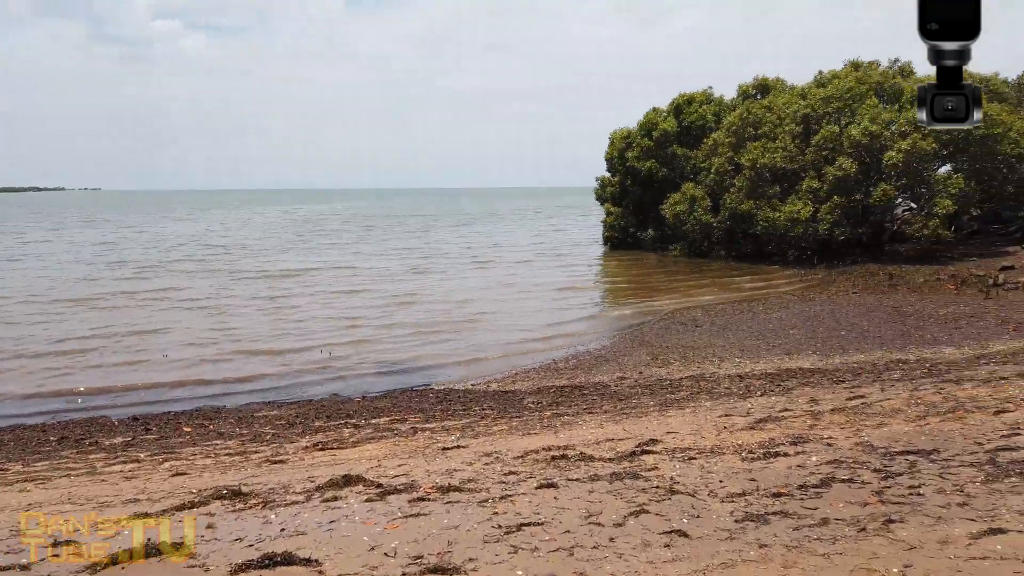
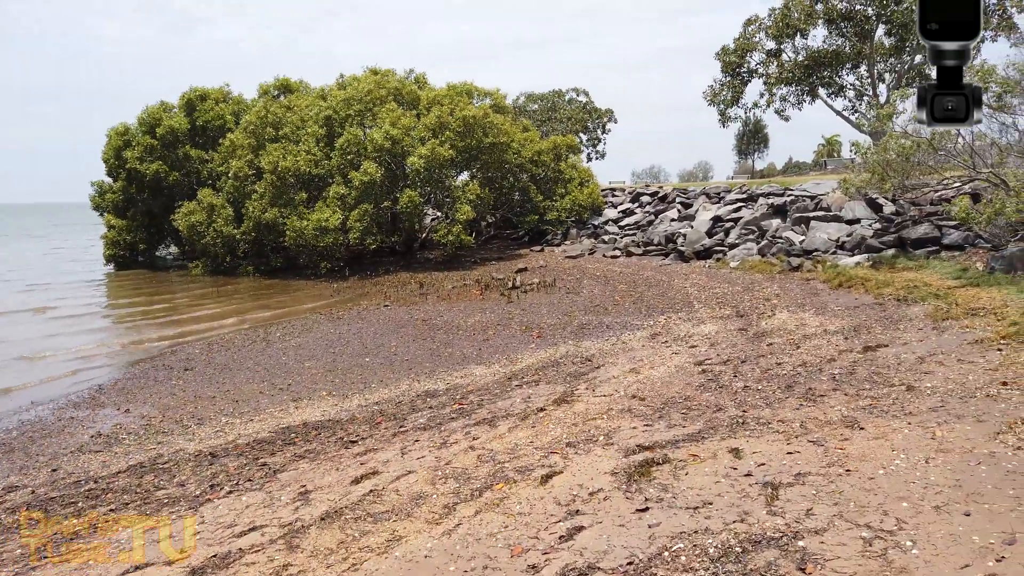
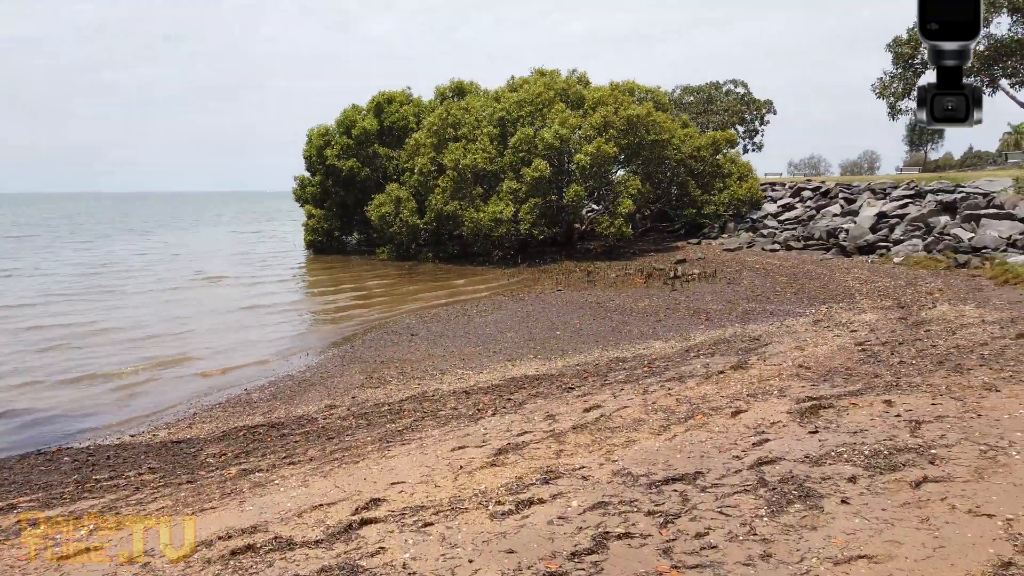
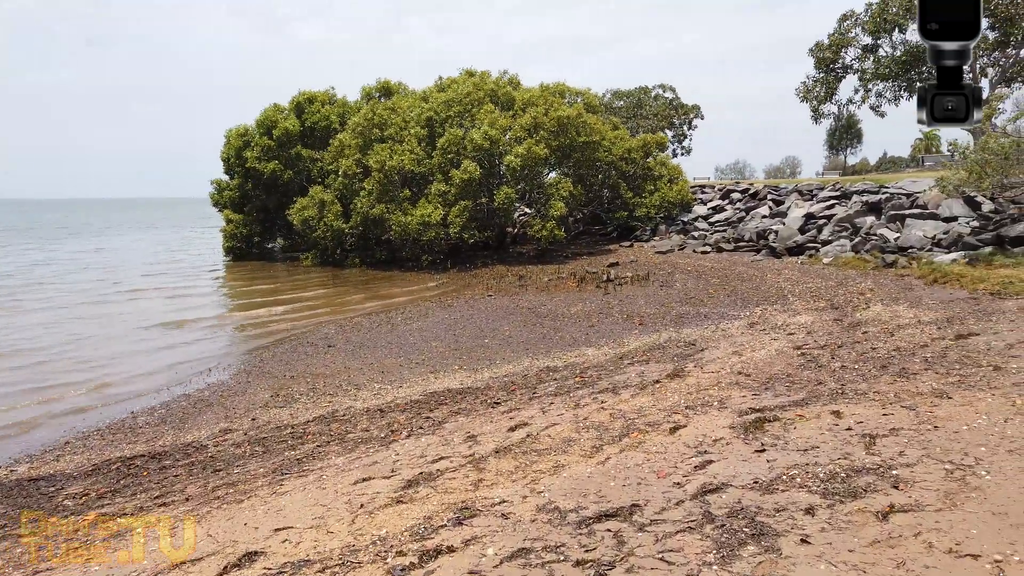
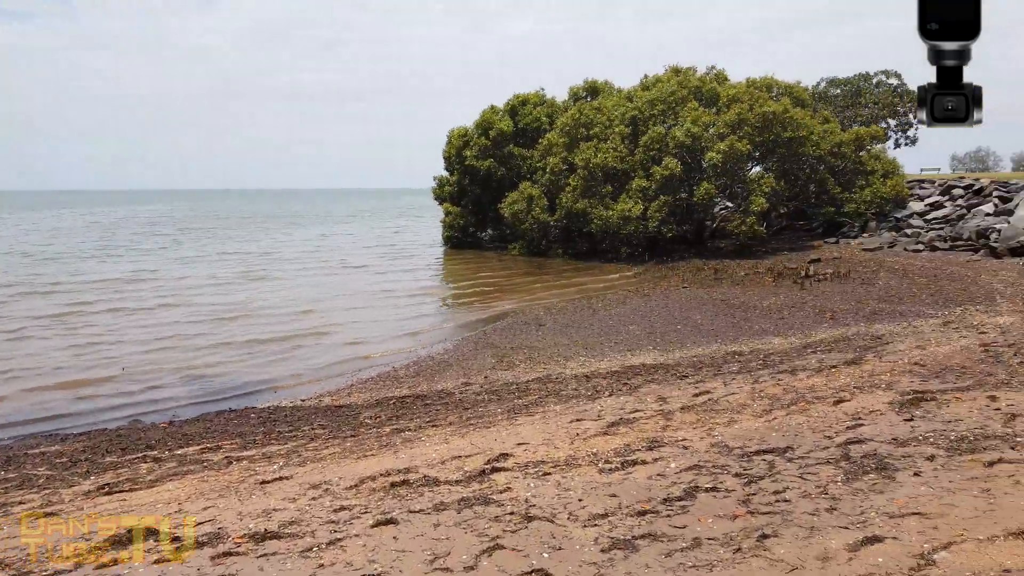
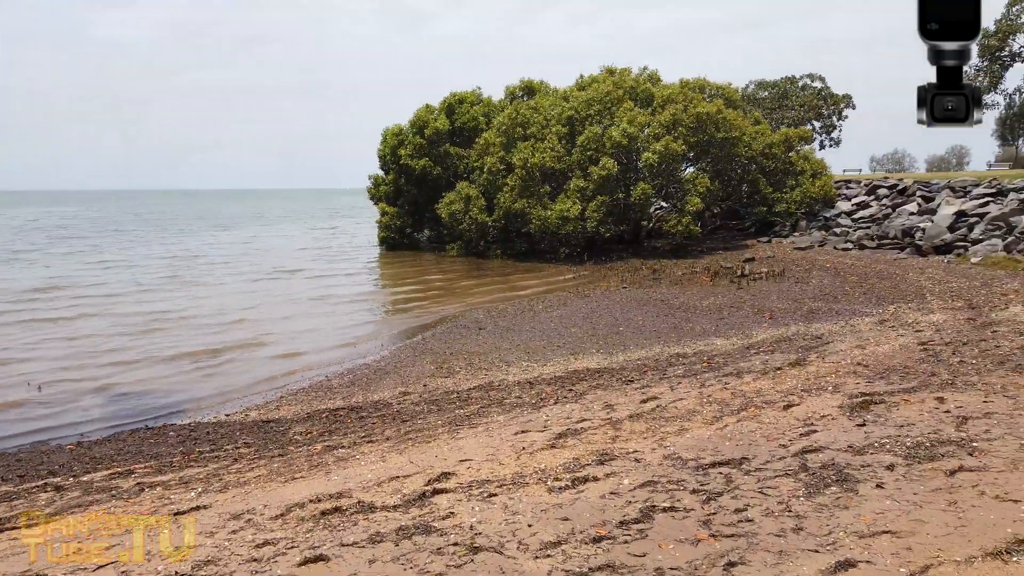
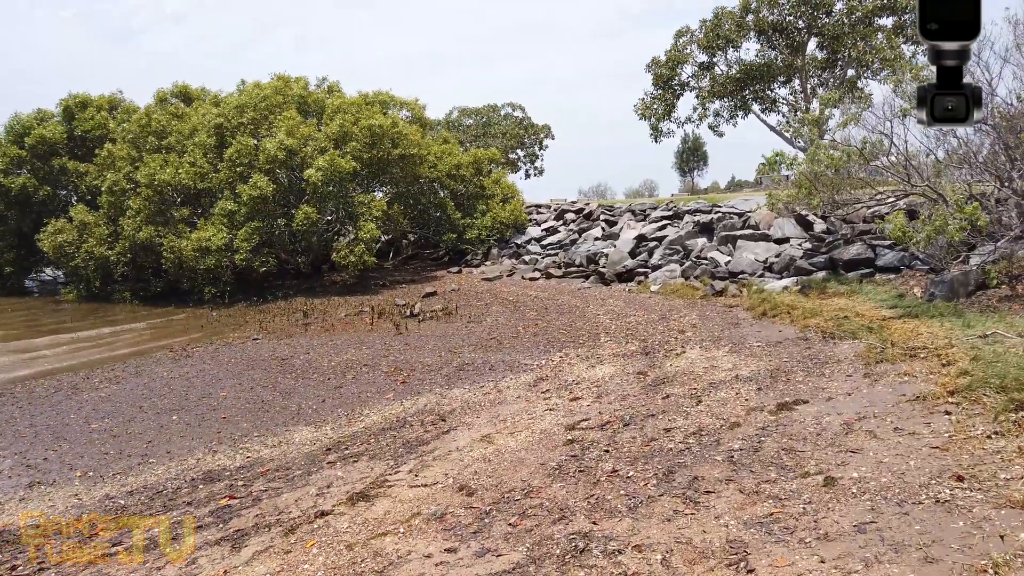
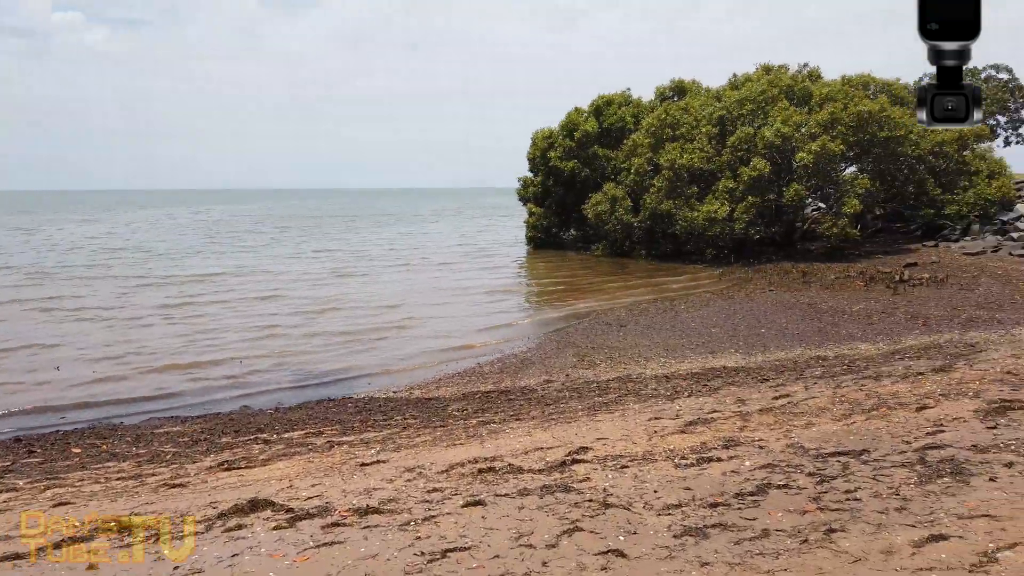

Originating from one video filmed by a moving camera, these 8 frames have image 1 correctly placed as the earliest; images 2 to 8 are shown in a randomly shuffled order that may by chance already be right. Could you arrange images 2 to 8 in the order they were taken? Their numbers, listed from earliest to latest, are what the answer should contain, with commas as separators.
8, 5, 6, 3, 4, 2, 7
